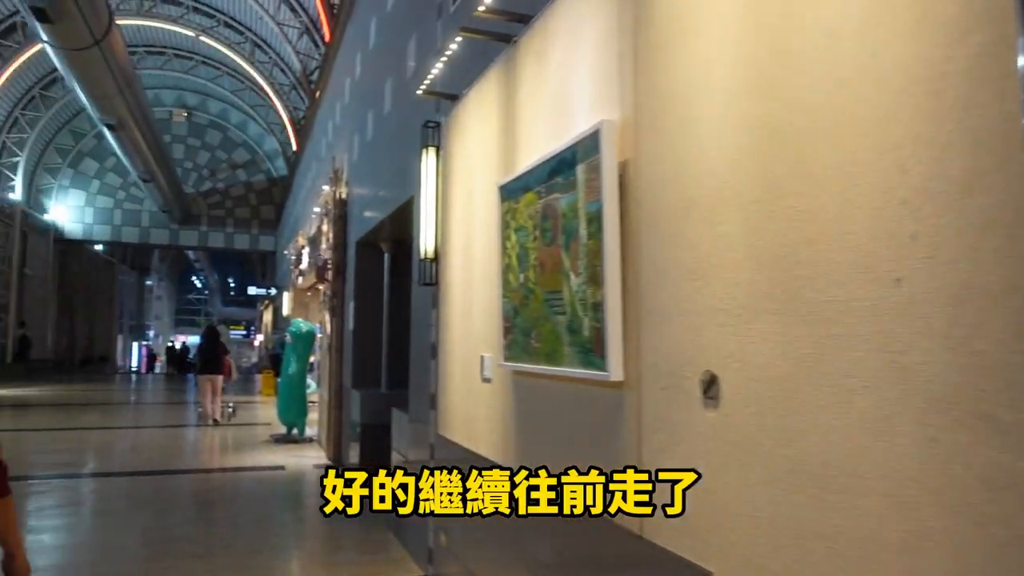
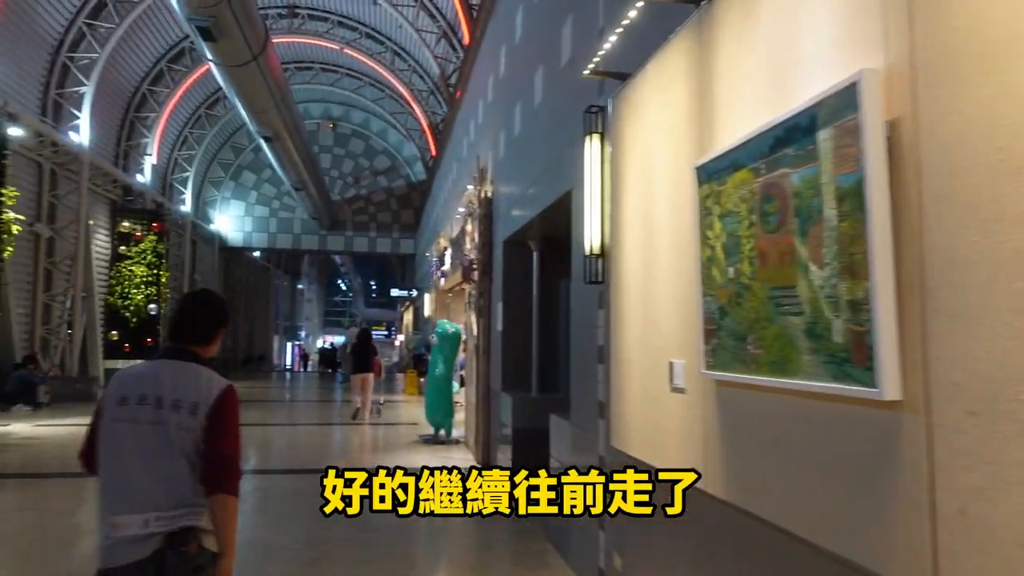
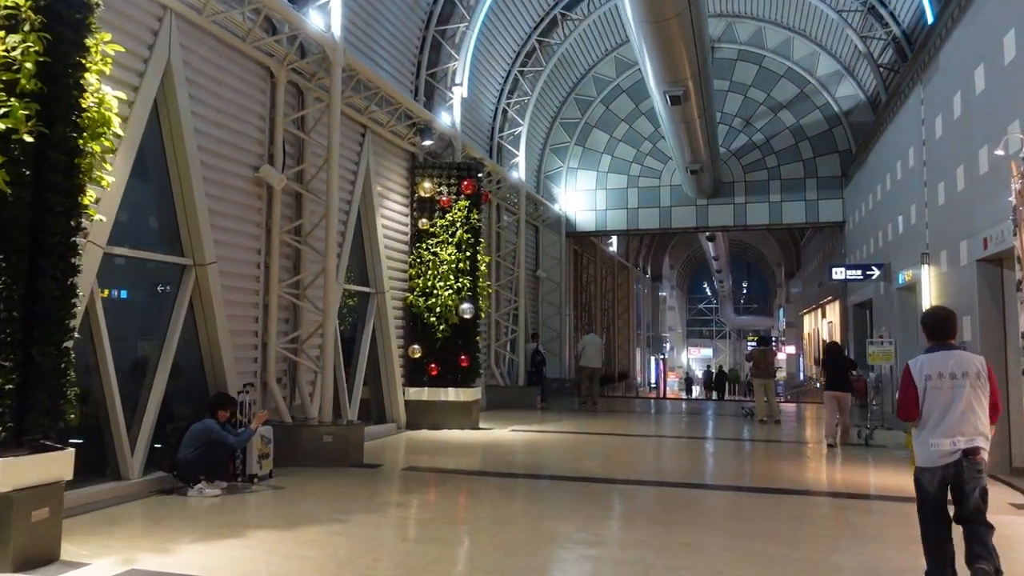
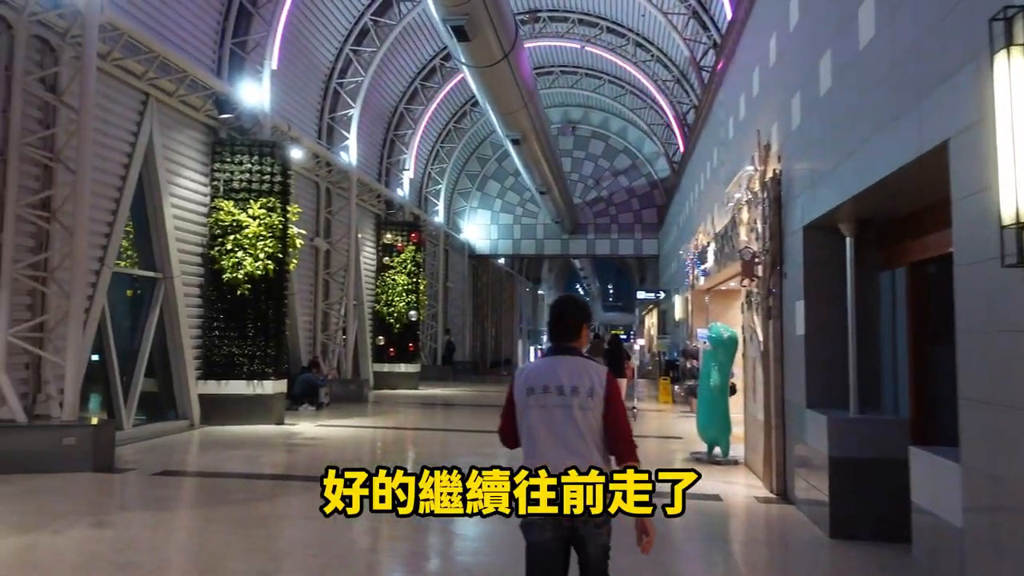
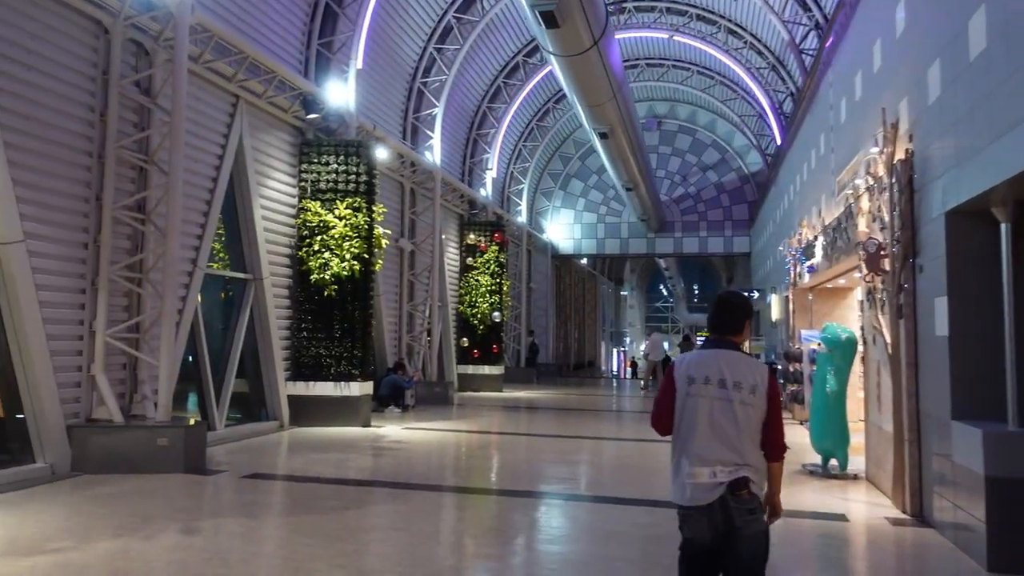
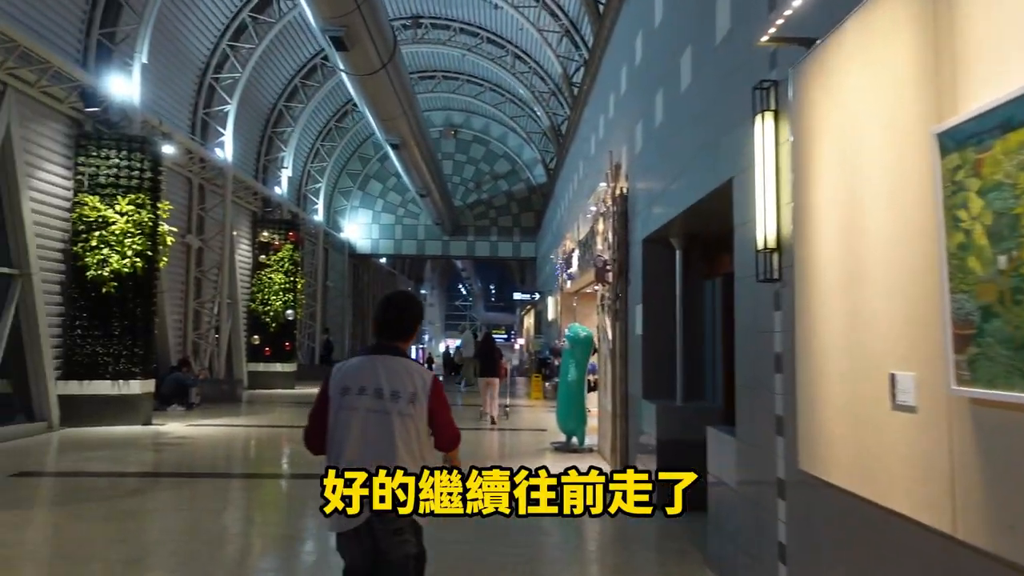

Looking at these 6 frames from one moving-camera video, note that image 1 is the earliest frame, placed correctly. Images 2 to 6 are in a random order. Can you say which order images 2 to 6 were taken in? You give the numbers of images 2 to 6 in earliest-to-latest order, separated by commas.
2, 6, 4, 5, 3
